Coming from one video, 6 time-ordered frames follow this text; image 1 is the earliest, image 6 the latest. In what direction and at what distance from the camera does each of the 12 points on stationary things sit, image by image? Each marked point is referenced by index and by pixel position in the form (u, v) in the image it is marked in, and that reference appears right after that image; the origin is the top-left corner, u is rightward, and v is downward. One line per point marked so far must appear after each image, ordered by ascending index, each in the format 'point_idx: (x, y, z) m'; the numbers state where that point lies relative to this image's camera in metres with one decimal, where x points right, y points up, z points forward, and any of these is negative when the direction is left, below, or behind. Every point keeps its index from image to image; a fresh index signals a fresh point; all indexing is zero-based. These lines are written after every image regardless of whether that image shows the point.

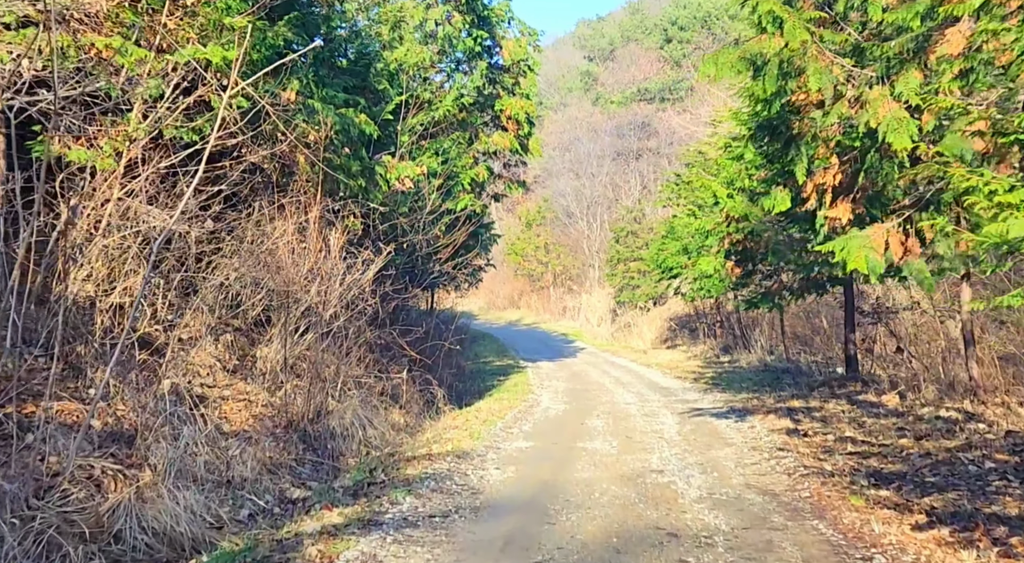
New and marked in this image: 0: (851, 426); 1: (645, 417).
0: (+3.8, -1.6, +11.2) m
1: (+1.8, -1.9, +13.6) m
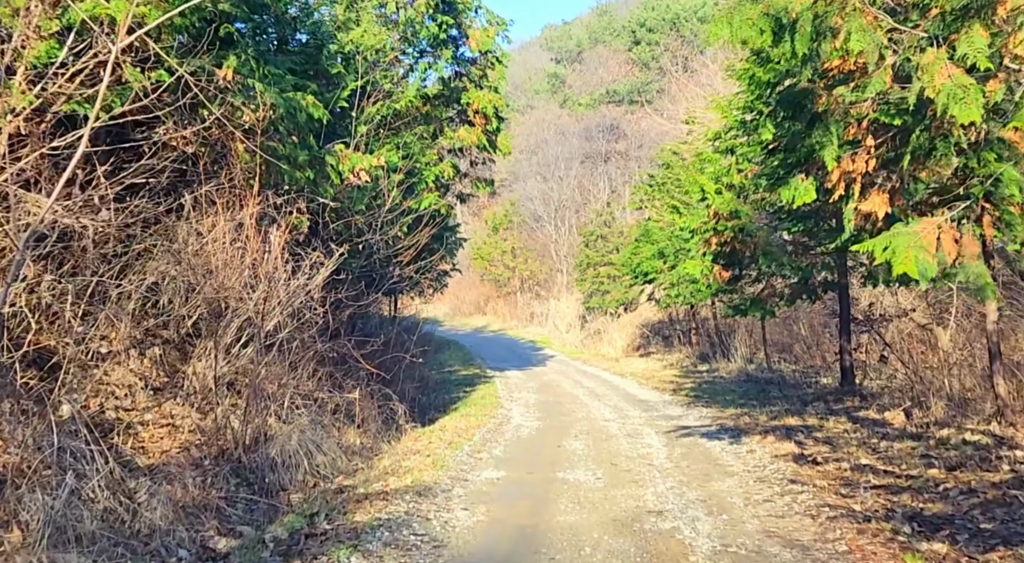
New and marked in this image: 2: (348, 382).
0: (+3.5, -1.7, +9.9) m
1: (+1.4, -1.9, +12.2) m
2: (-2.2, -1.3, +13.1) m
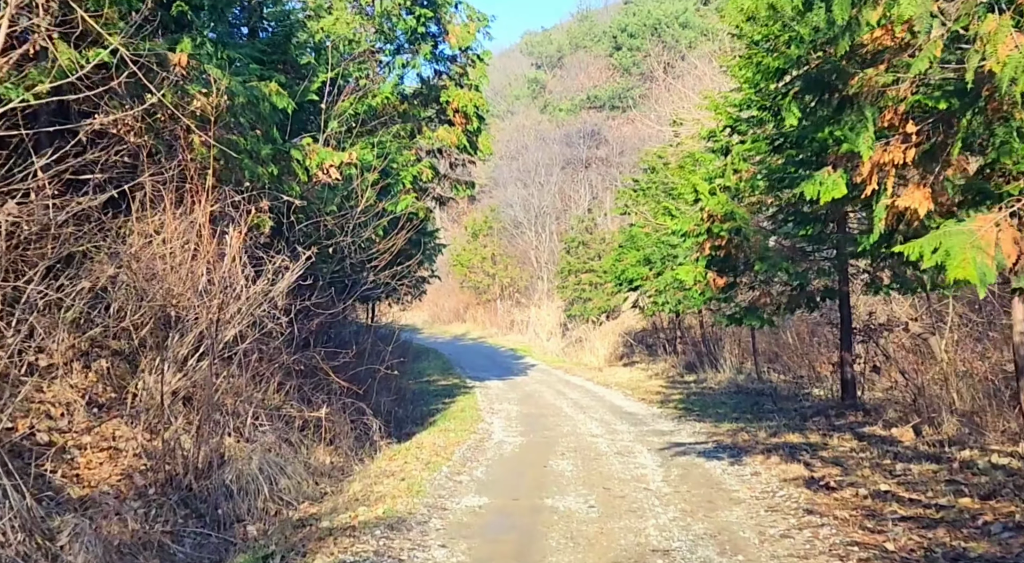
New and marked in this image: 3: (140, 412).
0: (+3.4, -1.8, +9.1) m
1: (+1.2, -2.0, +11.4) m
2: (-2.4, -1.4, +12.2) m
3: (-3.3, -1.1, +8.7) m
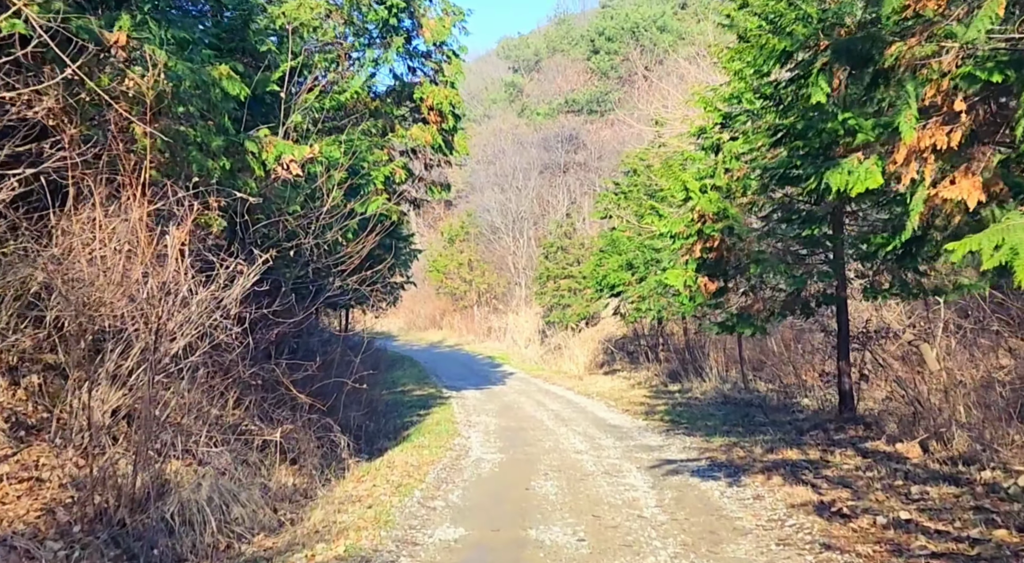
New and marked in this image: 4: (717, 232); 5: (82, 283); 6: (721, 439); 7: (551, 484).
0: (+3.2, -1.8, +8.3) m
1: (+1.0, -2.1, +10.5) m
2: (-2.6, -1.5, +11.2) m
3: (-3.4, -1.2, +7.8) m
4: (+2.6, +0.6, +12.7) m
5: (-3.2, 0.0, +7.5) m
6: (+2.8, -2.1, +13.5) m
7: (+0.4, -2.1, +10.3) m
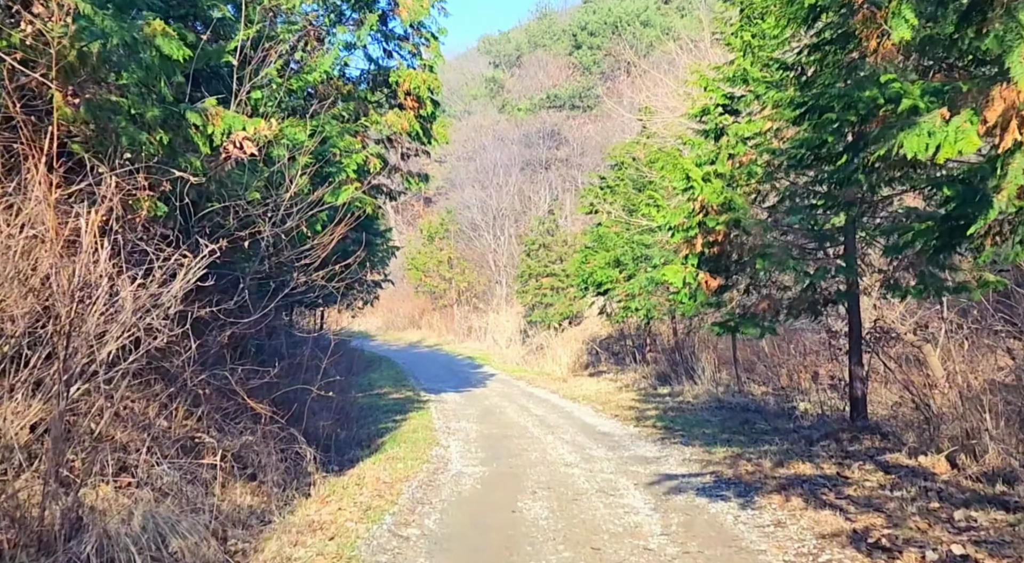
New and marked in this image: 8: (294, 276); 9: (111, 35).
0: (+3.1, -1.8, +7.2) m
1: (+0.9, -2.0, +9.3) m
2: (-2.8, -1.4, +10.0) m
3: (-3.5, -1.1, +6.5) m
4: (+2.4, +0.7, +11.6) m
5: (-3.2, 0.0, +6.3) m
6: (+2.6, -2.1, +12.4) m
7: (+0.3, -2.0, +9.1) m
8: (-2.3, +0.1, +10.5) m
9: (-2.7, +1.7, +6.8) m
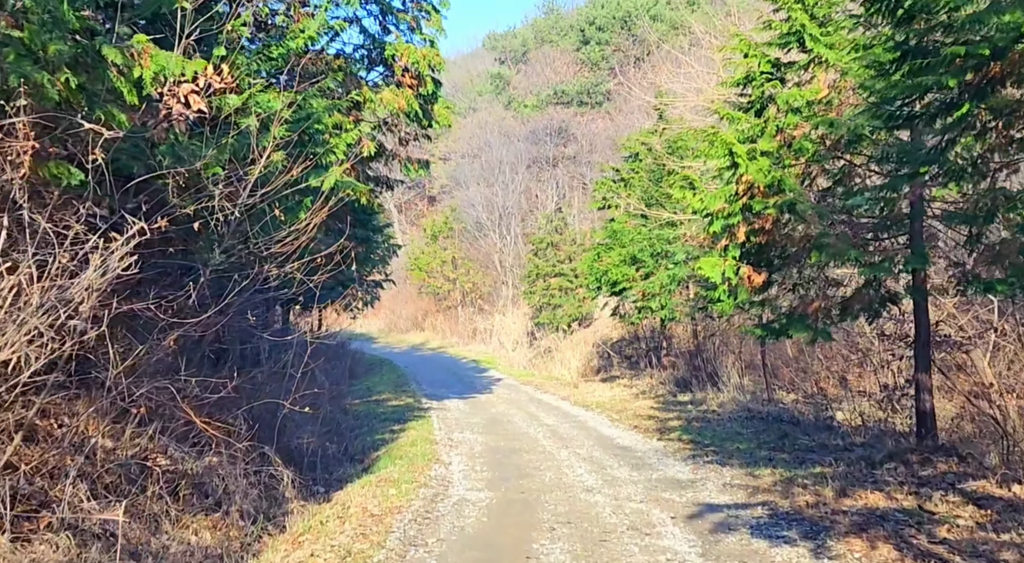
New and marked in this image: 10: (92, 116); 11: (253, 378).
0: (+3.2, -1.7, +5.5) m
1: (+1.0, -2.0, +7.6) m
2: (-2.7, -1.4, +8.3) m
3: (-3.4, -1.1, +4.8) m
4: (+2.5, +0.7, +9.8) m
5: (-3.1, +0.1, +4.6) m
6: (+2.7, -2.0, +10.7) m
7: (+0.4, -2.0, +7.4) m
8: (-2.2, +0.1, +8.8) m
9: (-2.6, +1.8, +5.1) m
10: (-2.5, +1.0, +6.2) m
11: (-2.7, -1.0, +10.5) m
